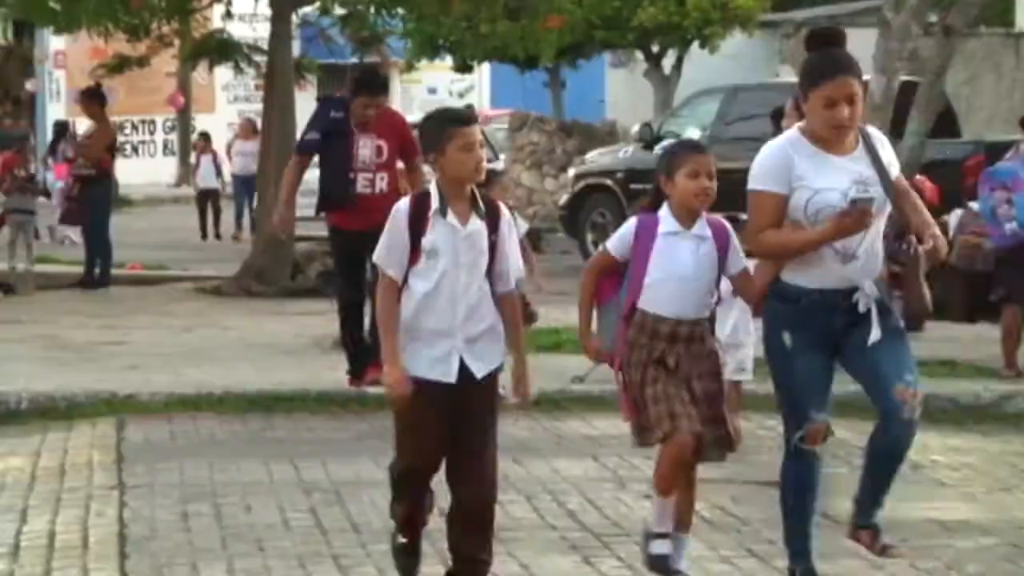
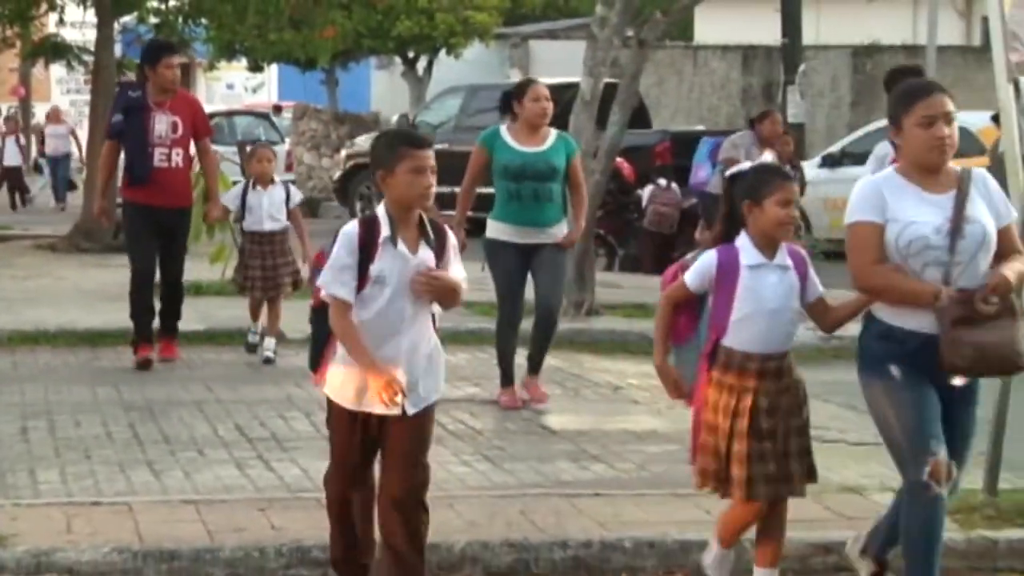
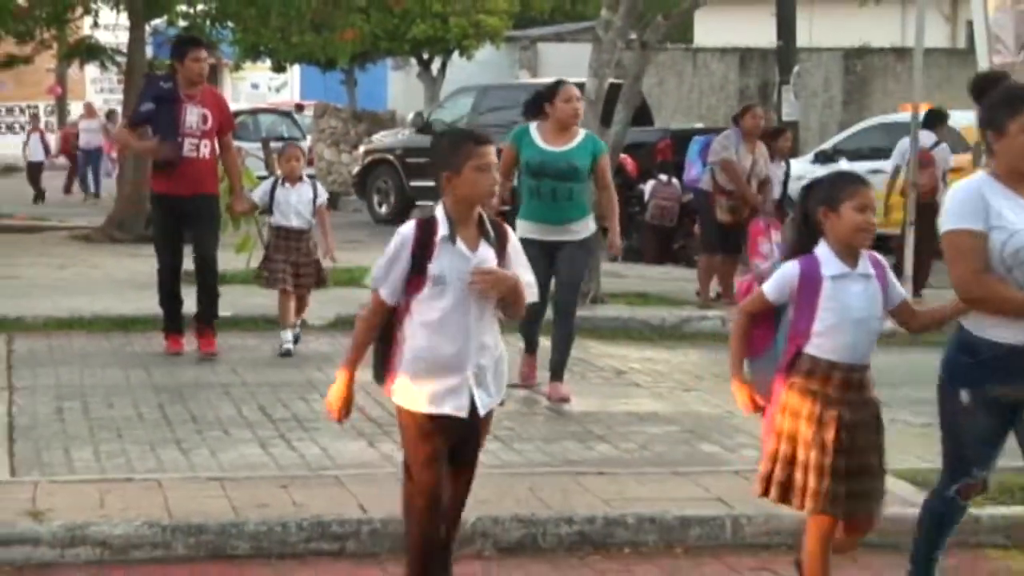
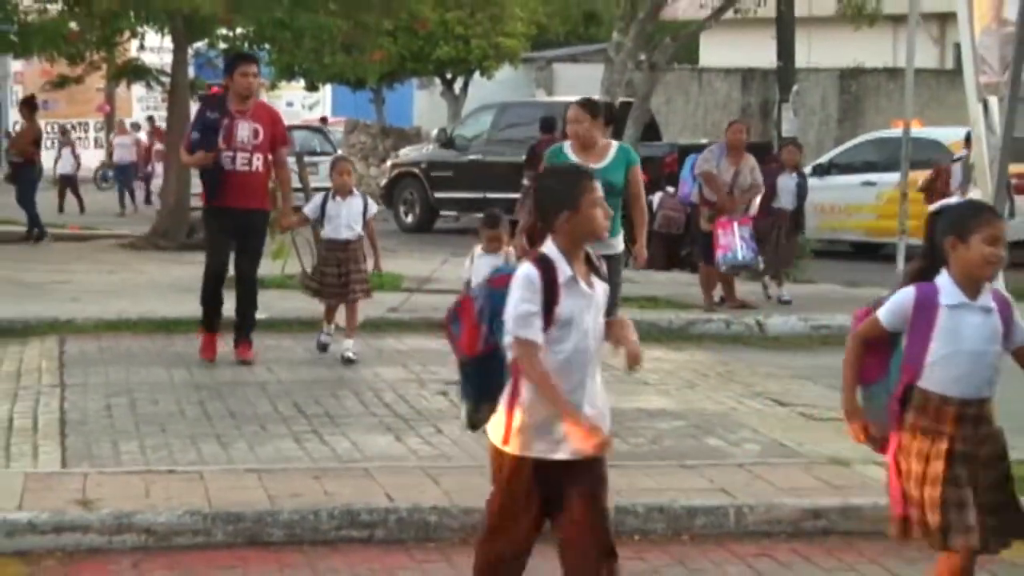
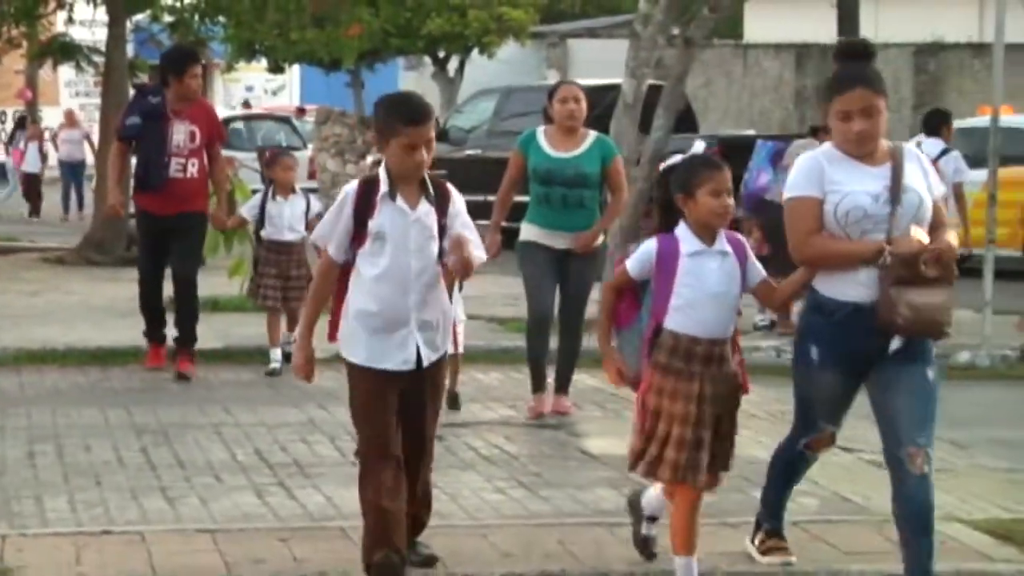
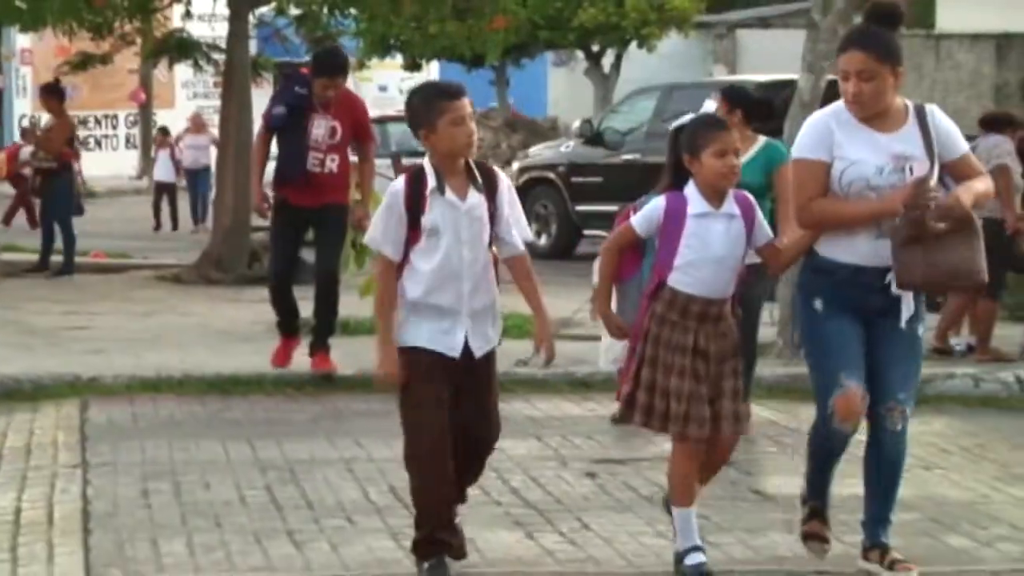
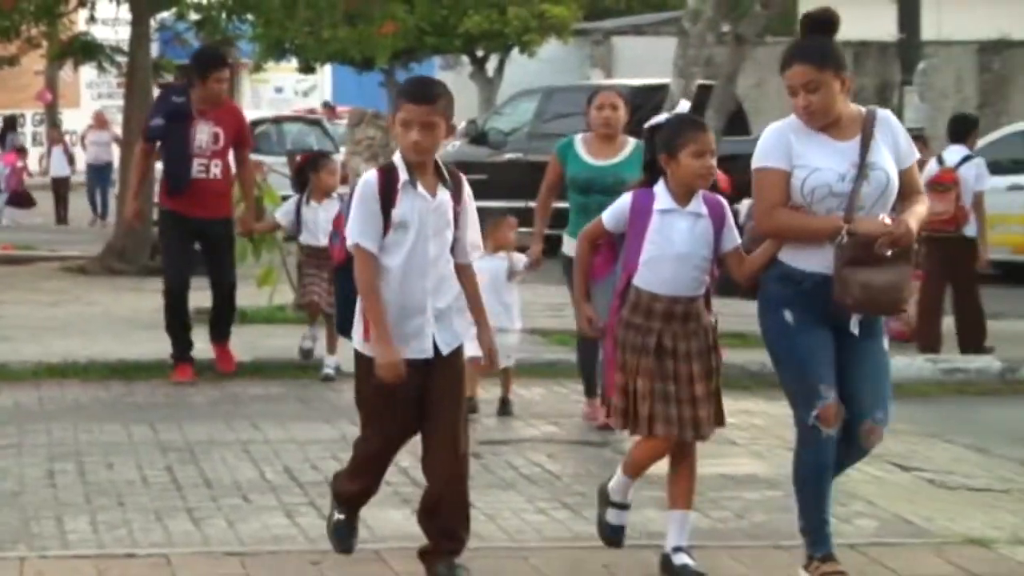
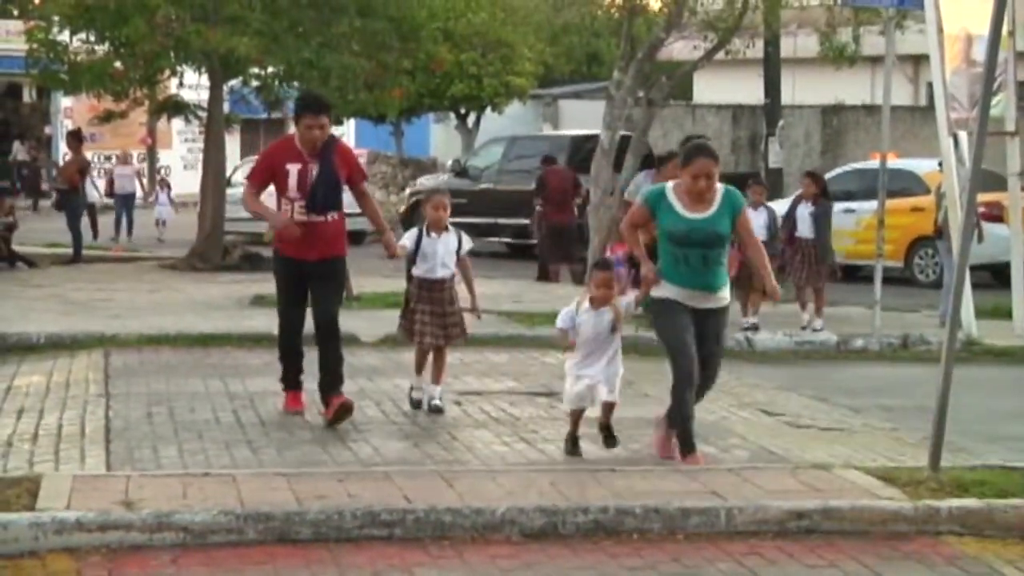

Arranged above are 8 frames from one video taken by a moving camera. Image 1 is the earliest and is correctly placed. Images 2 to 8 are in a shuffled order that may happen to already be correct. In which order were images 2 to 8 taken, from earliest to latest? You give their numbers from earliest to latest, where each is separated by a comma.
6, 7, 5, 2, 3, 4, 8
